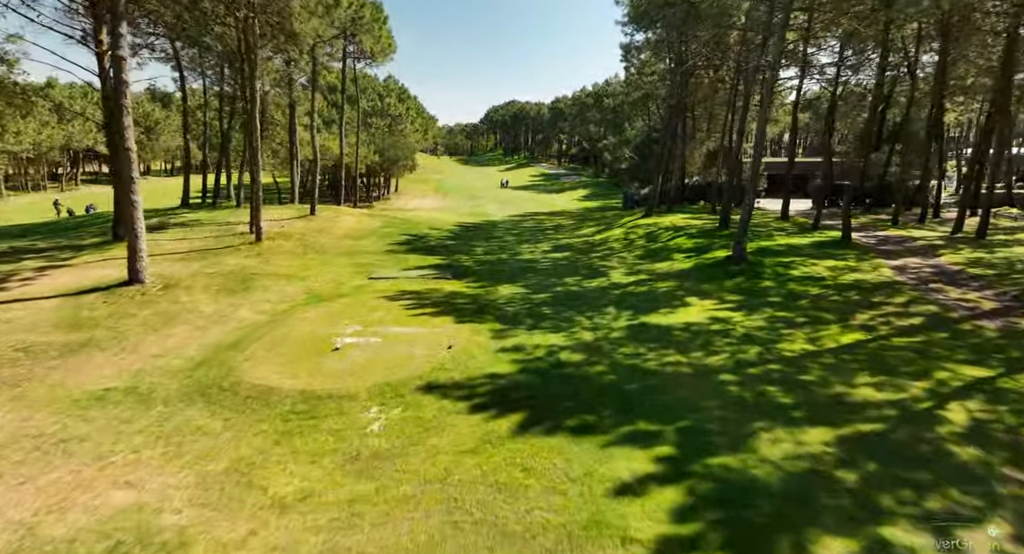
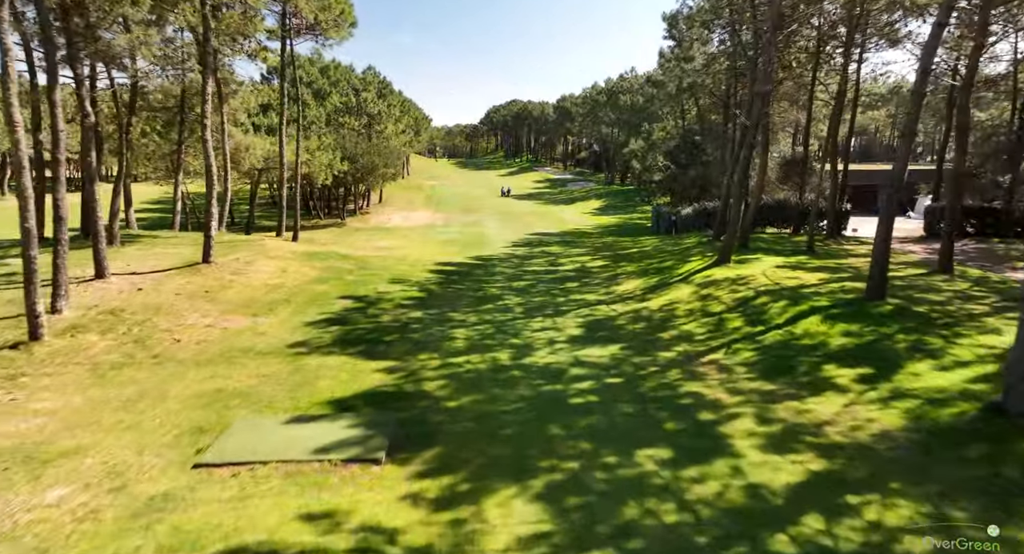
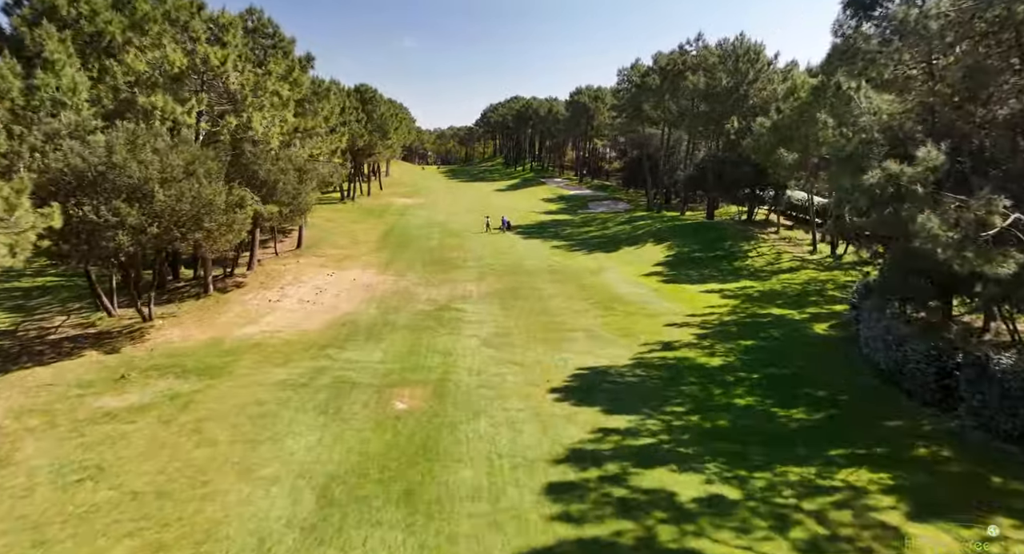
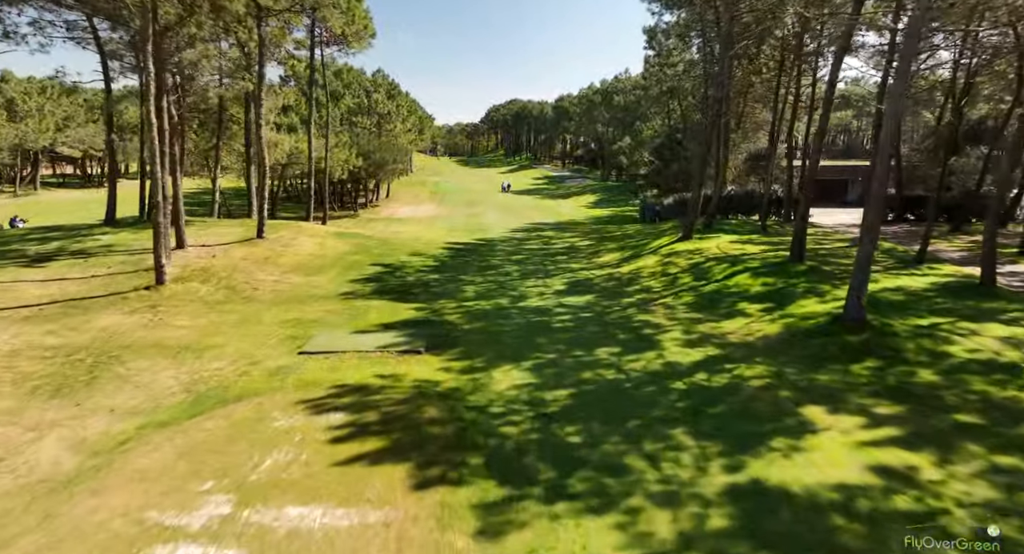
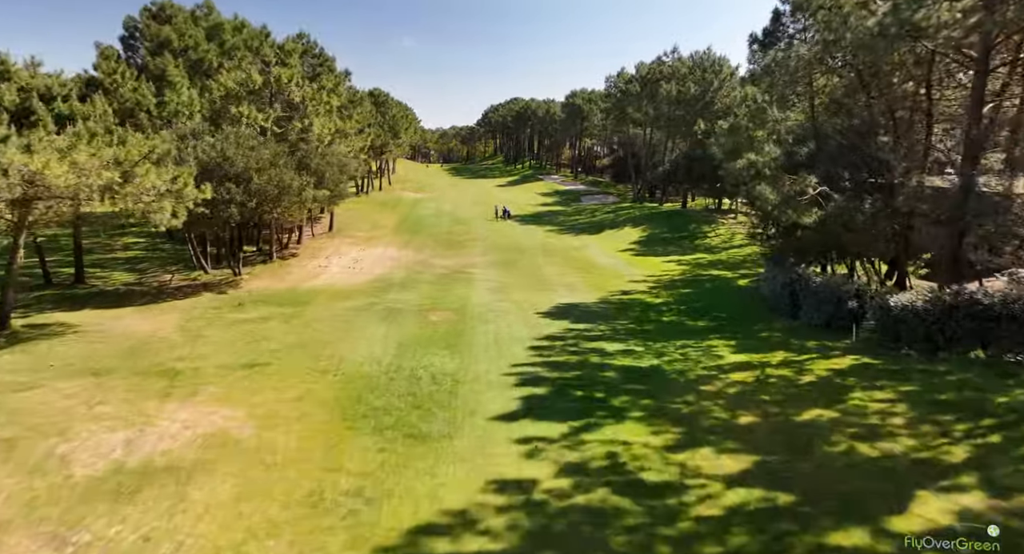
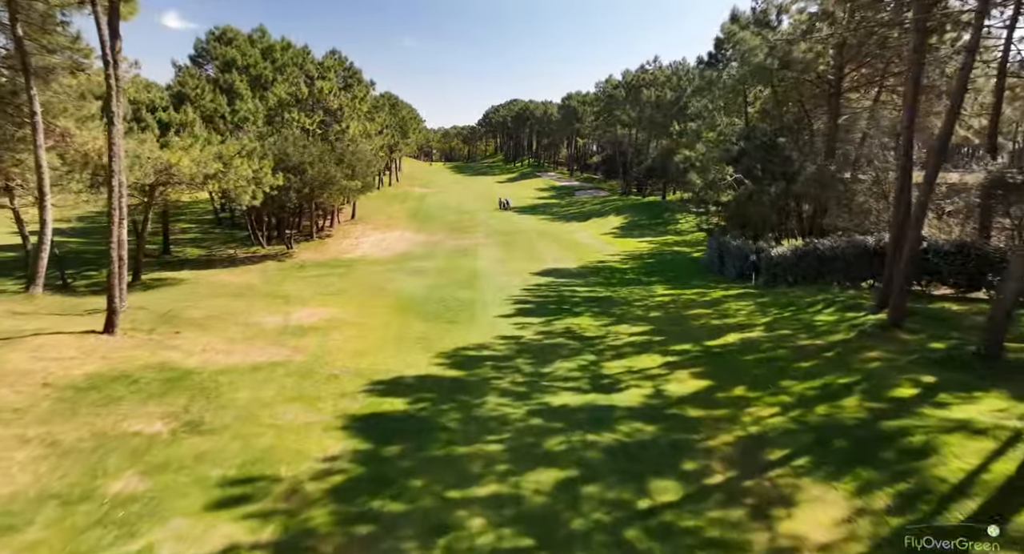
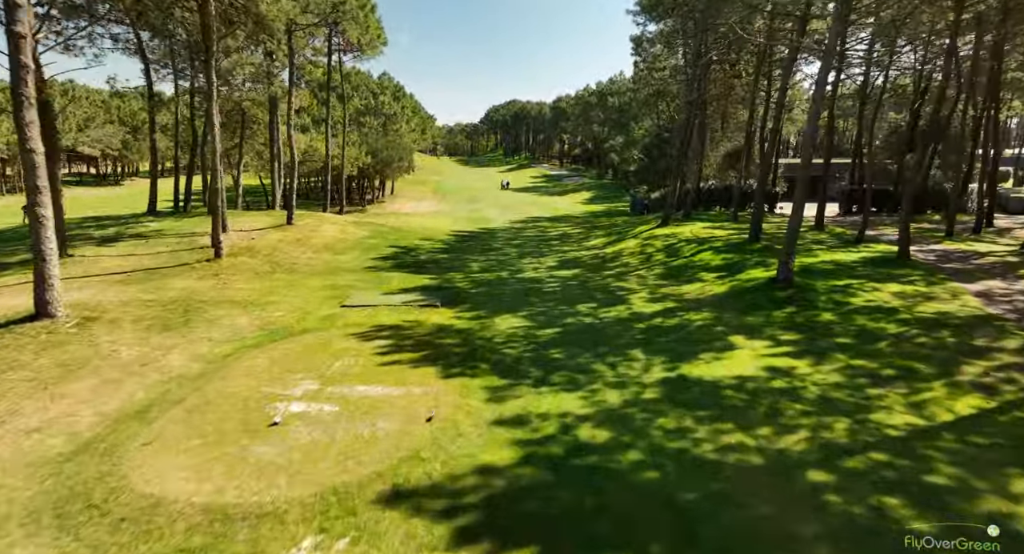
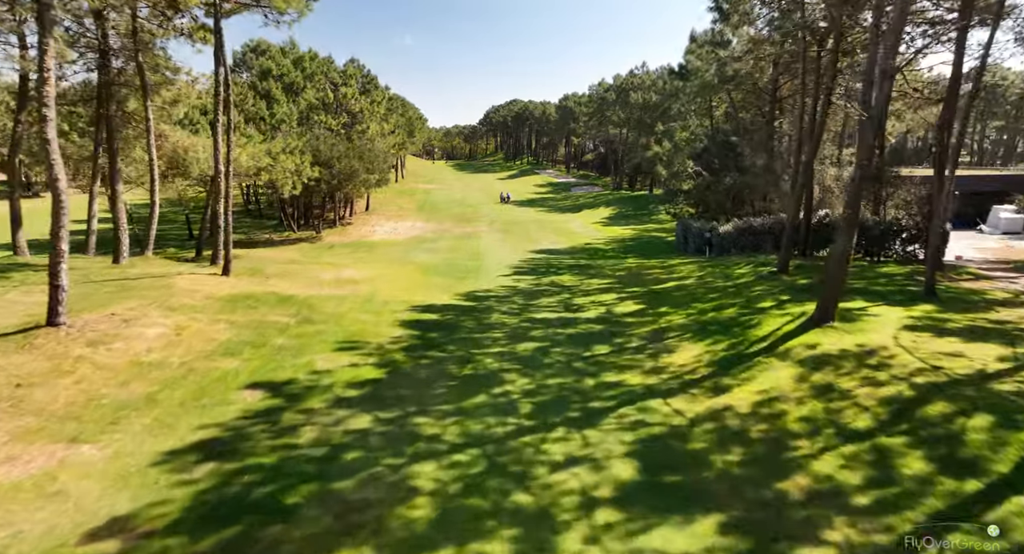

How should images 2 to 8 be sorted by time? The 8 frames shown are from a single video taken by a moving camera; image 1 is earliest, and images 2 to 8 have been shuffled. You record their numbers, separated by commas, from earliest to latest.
7, 4, 2, 8, 6, 5, 3
